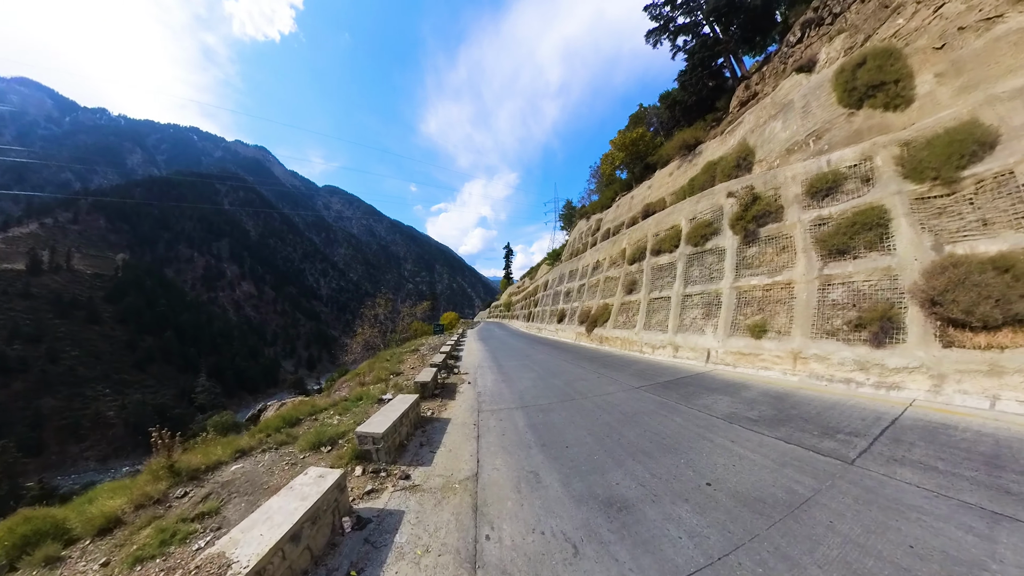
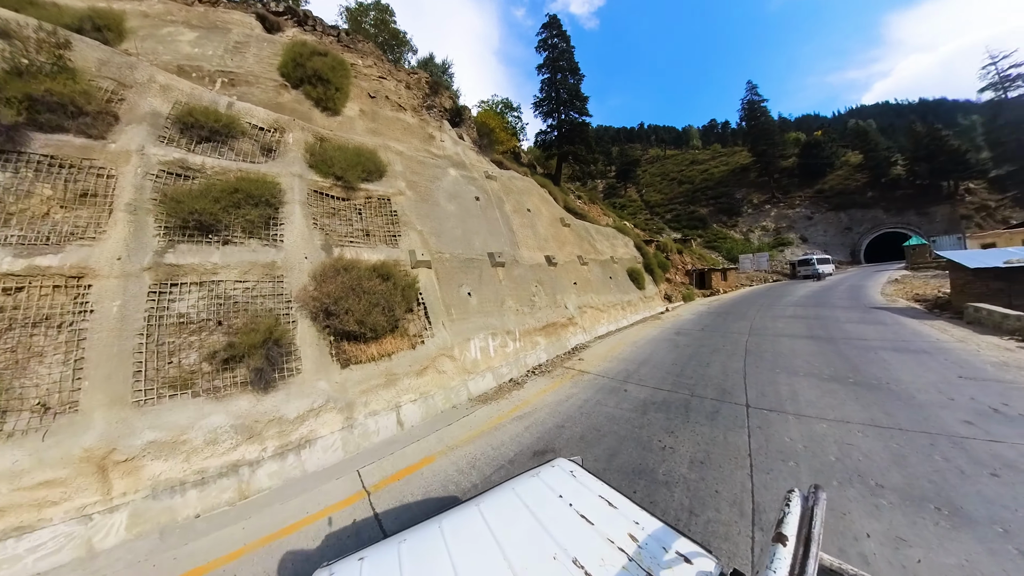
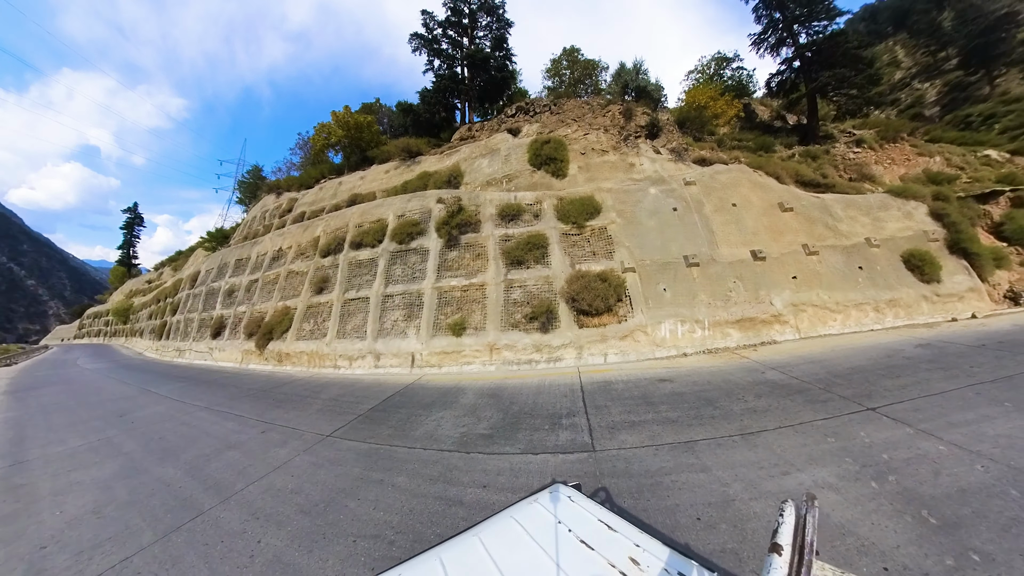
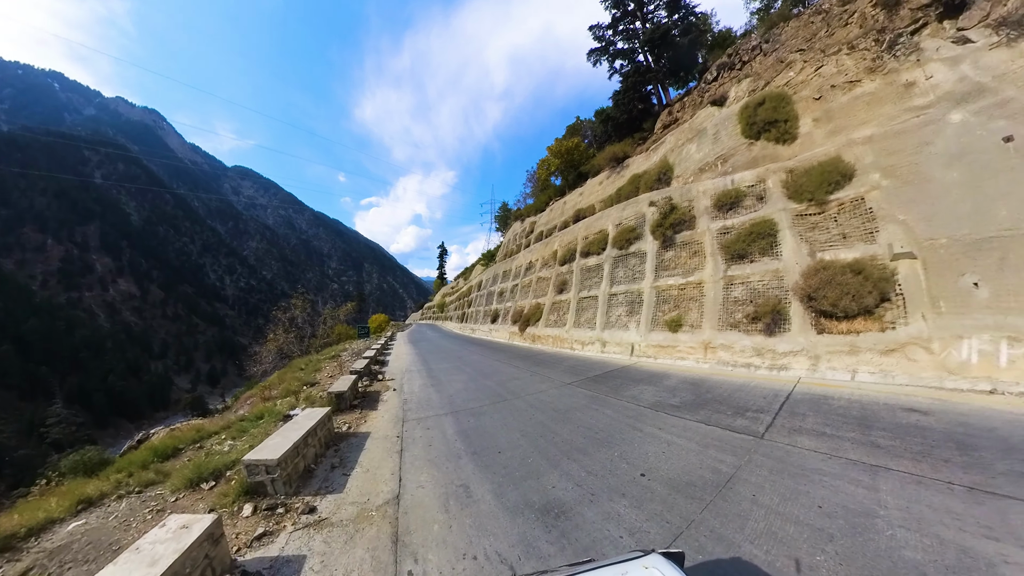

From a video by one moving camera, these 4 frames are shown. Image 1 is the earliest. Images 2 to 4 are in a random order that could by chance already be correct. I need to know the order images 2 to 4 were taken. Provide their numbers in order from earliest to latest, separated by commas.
4, 3, 2
